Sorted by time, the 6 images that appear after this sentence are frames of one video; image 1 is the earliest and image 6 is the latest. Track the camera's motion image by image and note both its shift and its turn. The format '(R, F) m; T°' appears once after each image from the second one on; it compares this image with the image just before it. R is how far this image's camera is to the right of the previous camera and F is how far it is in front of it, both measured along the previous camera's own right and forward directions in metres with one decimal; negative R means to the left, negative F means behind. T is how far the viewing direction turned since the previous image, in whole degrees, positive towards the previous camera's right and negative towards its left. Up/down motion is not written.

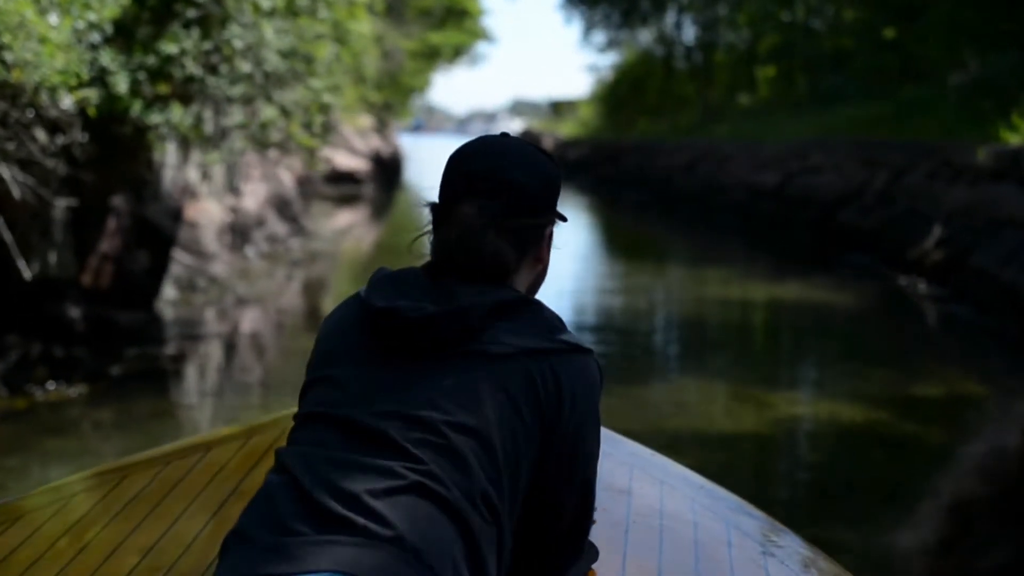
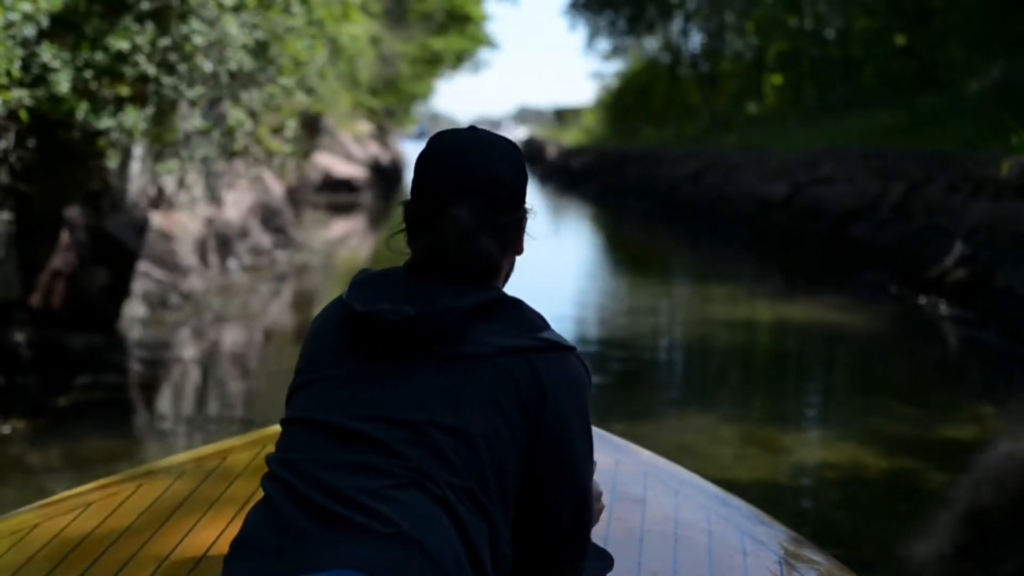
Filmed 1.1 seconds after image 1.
(+0.1, +0.7) m; 0°
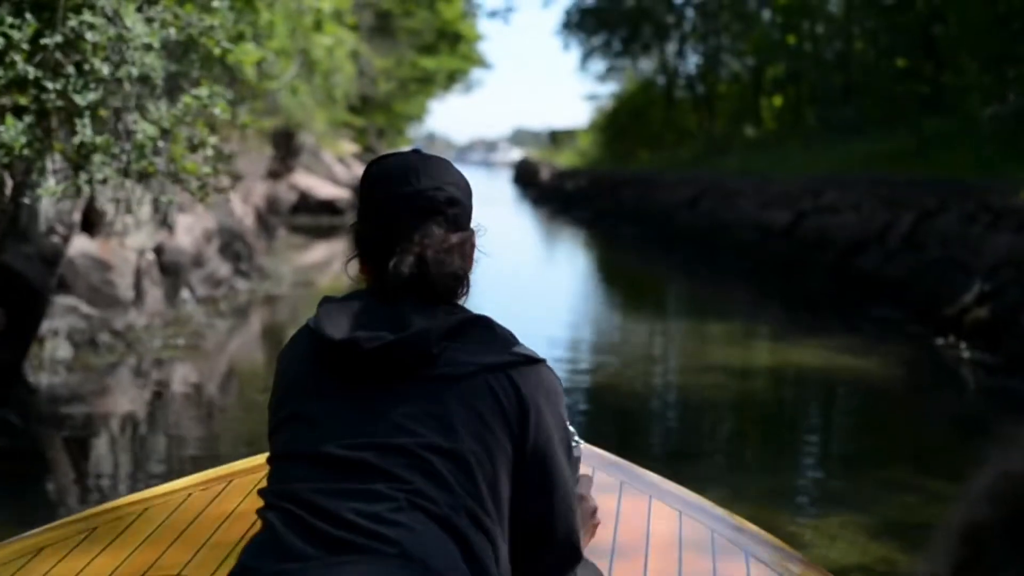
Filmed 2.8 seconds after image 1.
(+0.1, +1.0) m; 0°
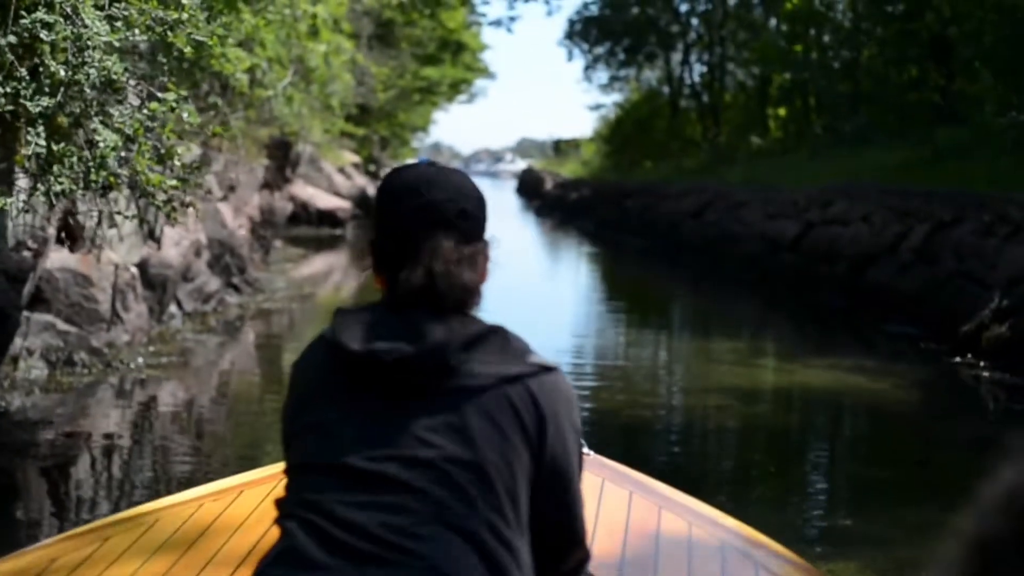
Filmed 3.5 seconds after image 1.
(0.0, +0.4) m; 0°
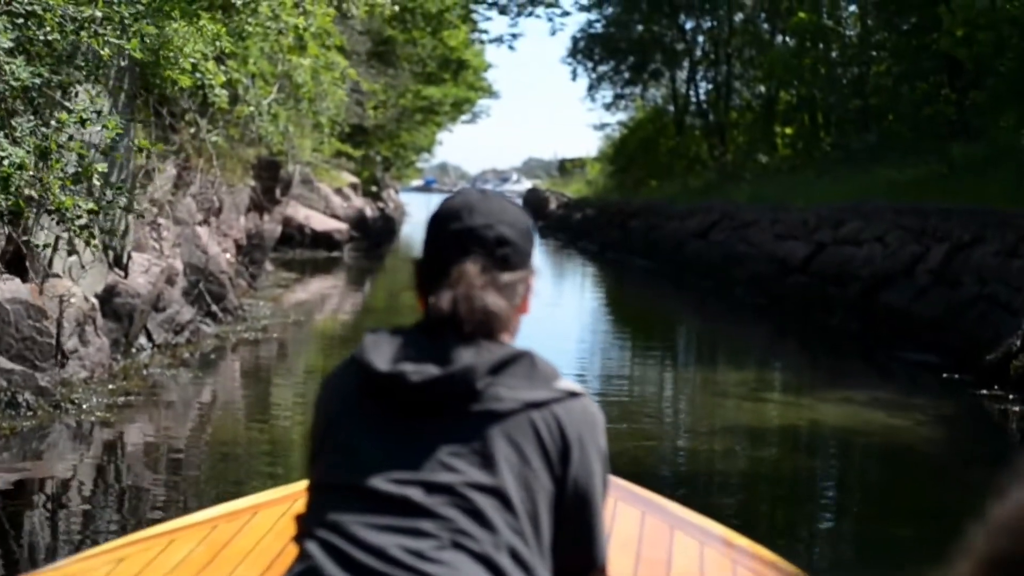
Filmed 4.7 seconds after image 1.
(+0.1, +0.7) m; 0°
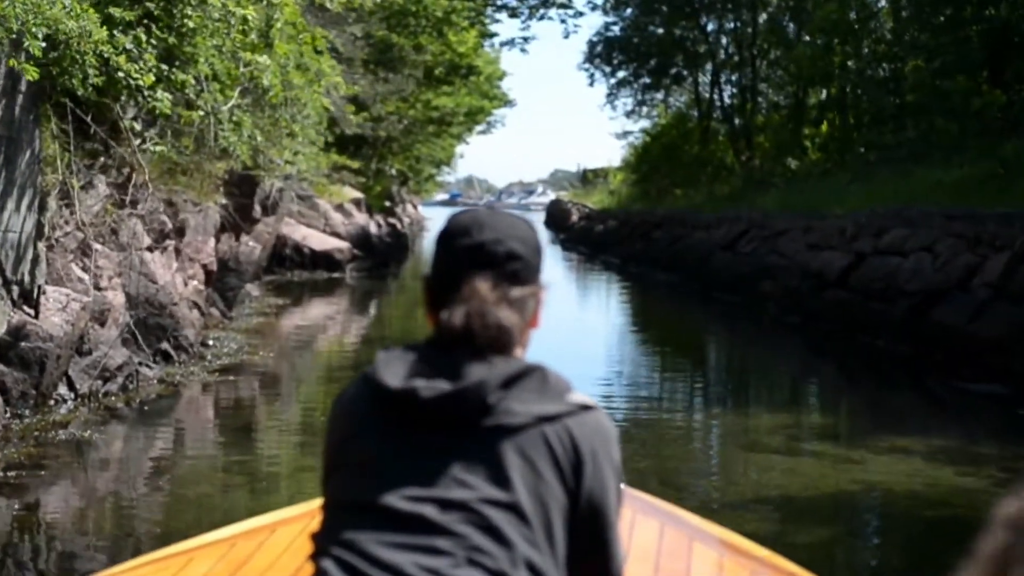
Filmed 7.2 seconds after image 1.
(+0.2, +1.6) m; -1°
